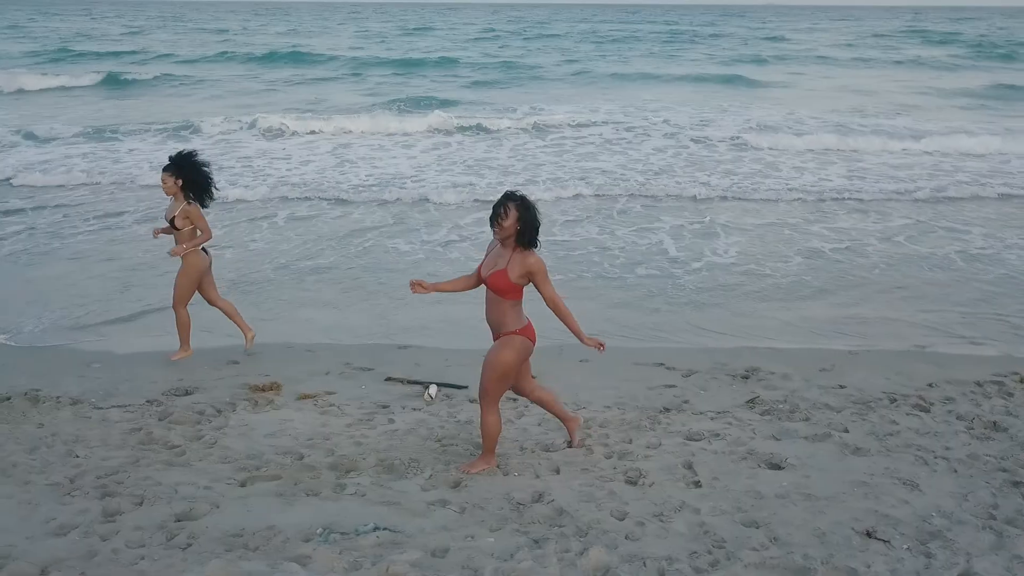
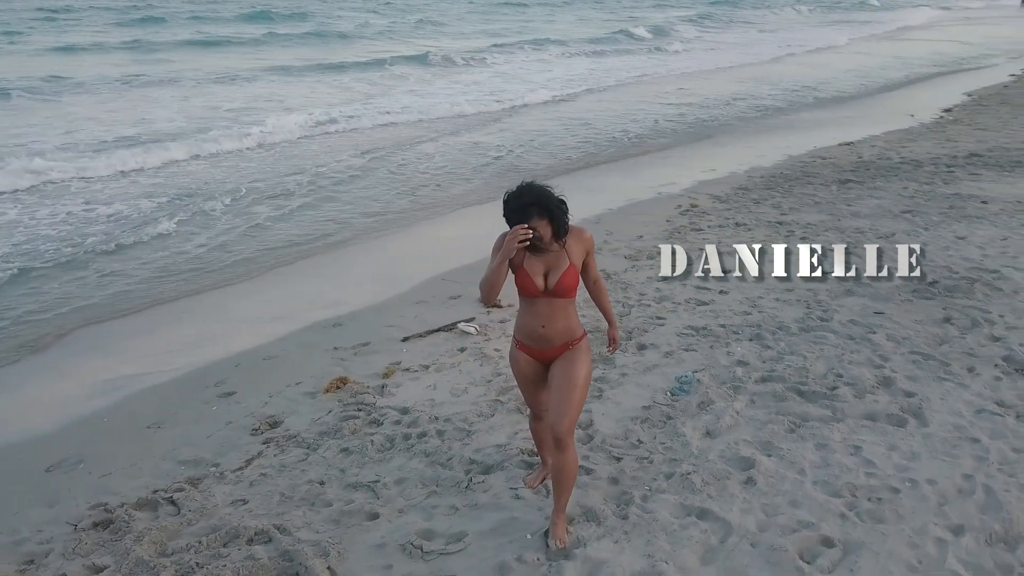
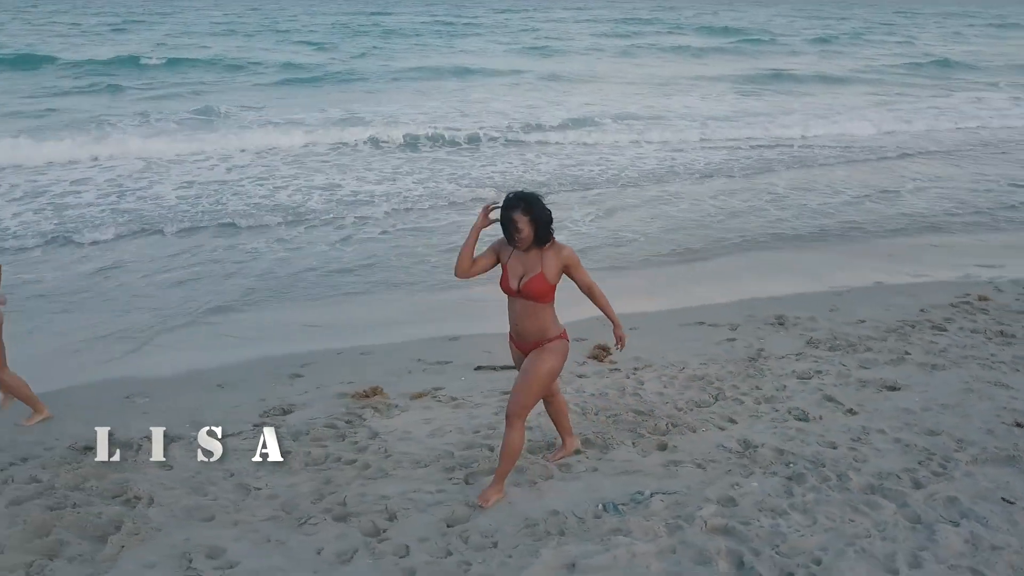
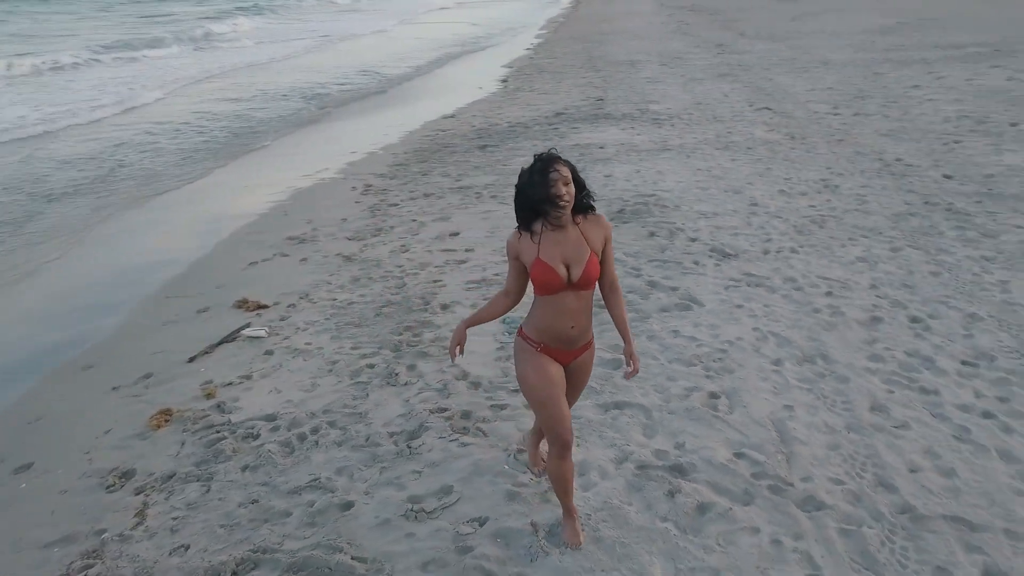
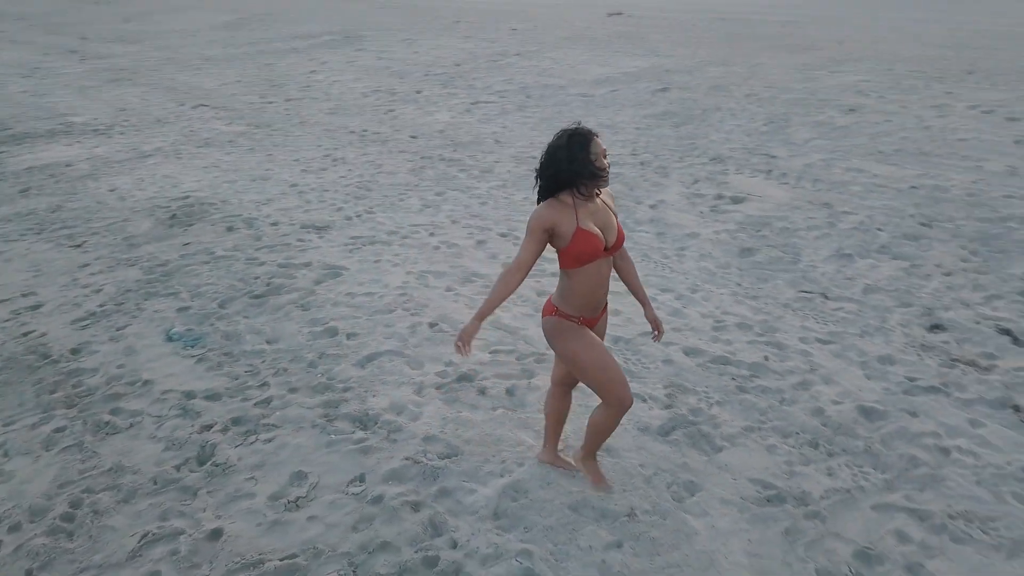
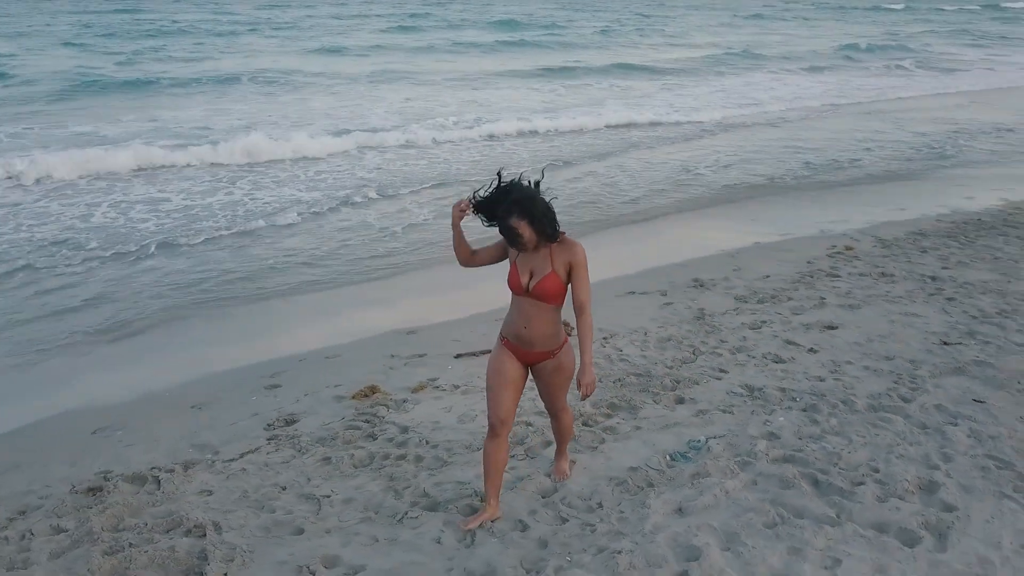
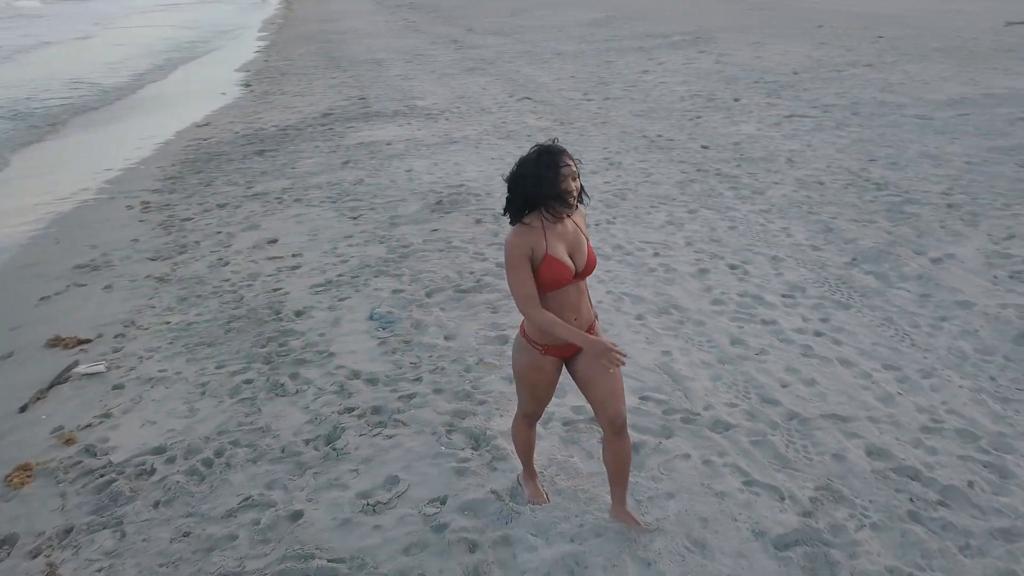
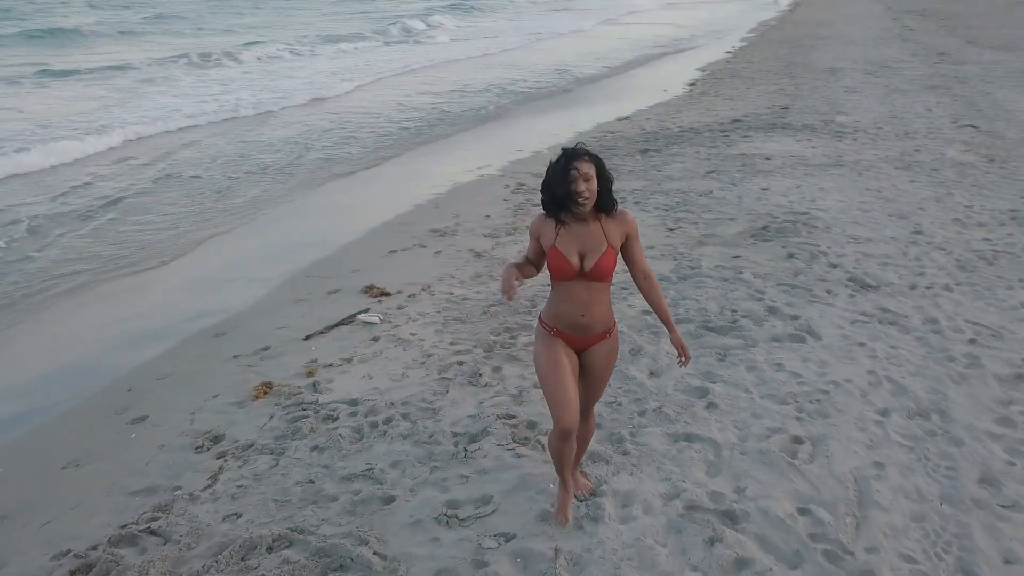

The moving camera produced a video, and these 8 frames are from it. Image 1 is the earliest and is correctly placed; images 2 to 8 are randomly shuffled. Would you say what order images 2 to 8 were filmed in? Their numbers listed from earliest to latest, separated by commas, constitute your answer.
3, 6, 2, 8, 4, 7, 5
